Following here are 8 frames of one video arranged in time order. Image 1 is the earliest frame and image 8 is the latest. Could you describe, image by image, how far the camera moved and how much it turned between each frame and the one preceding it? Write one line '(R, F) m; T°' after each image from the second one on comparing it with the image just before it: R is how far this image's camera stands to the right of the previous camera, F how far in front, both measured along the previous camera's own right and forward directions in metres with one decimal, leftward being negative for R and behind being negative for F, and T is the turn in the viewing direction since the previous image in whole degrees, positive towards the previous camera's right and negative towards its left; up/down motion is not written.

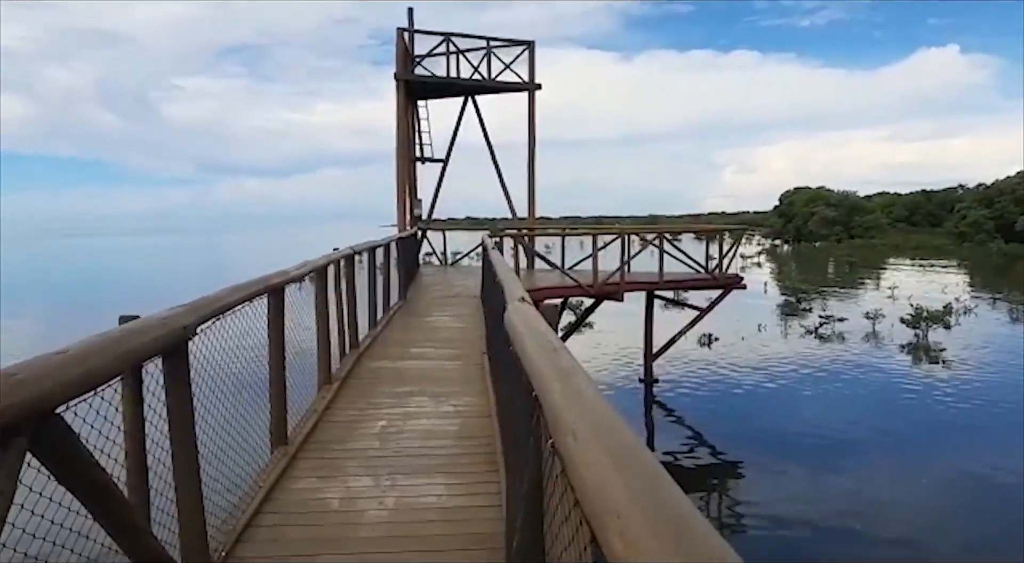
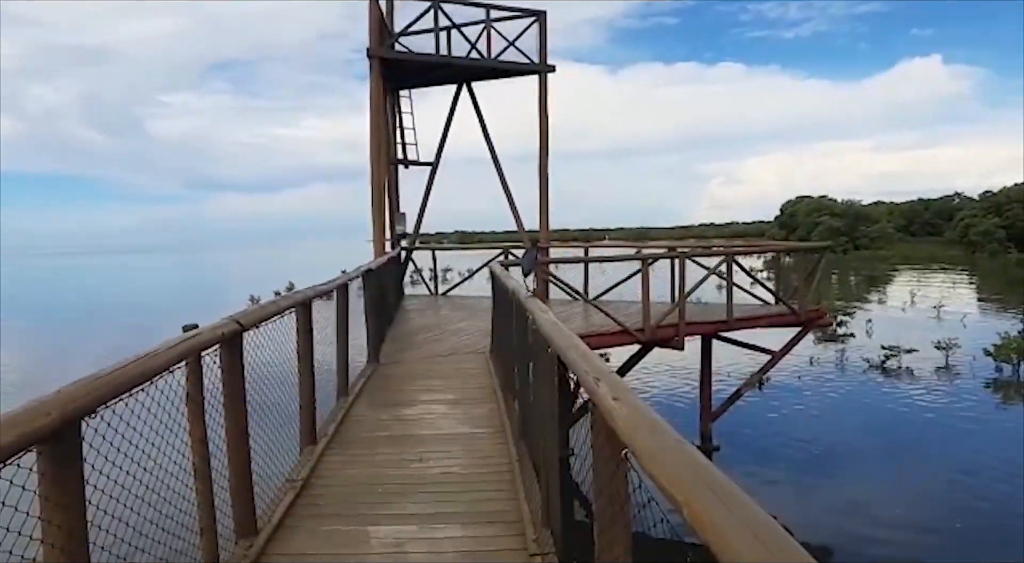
(-0.3, +2.7) m; +1°
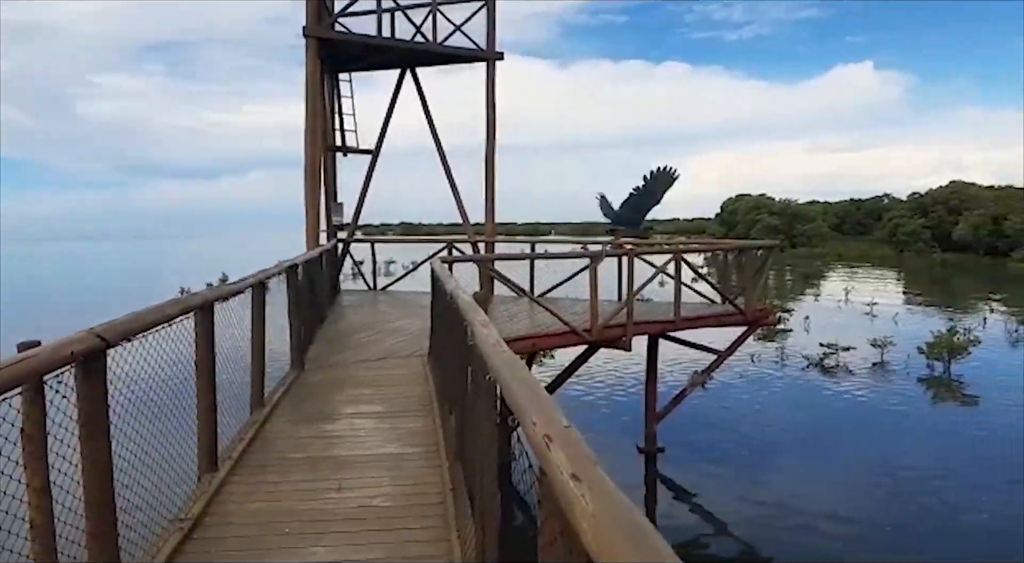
(0.0, +0.4) m; +4°
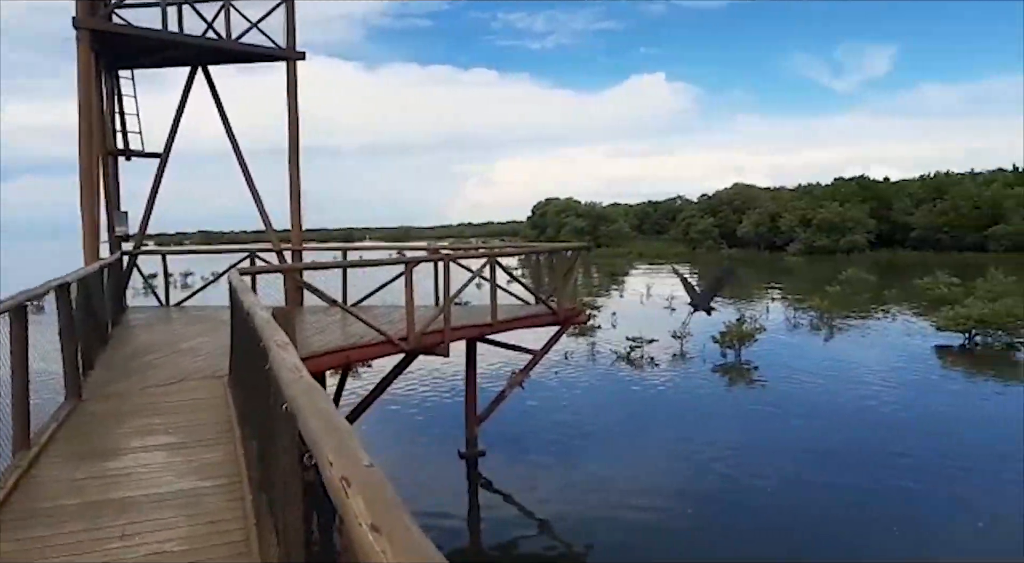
(0.0, +0.2) m; +13°
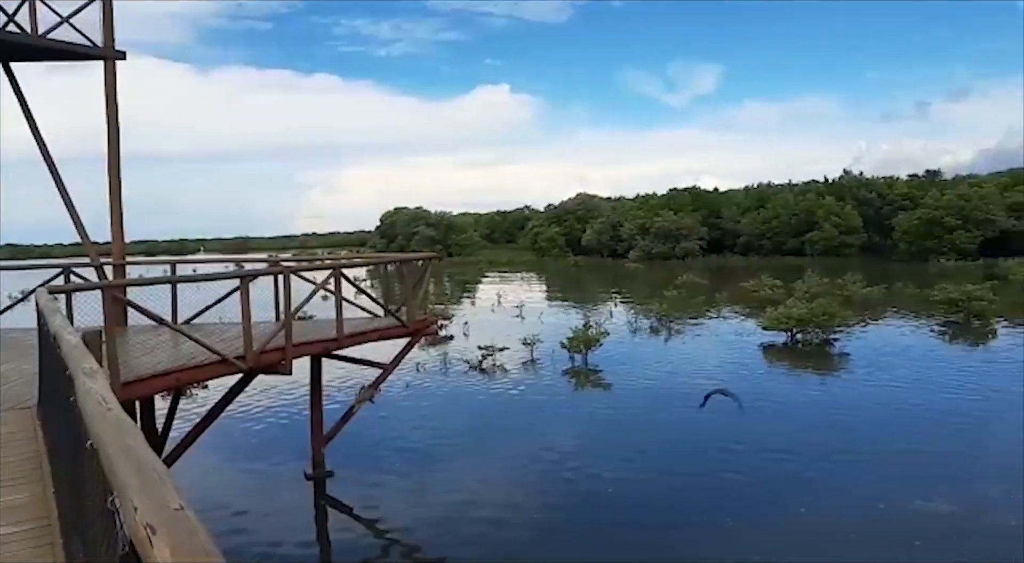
(0.0, +0.1) m; +11°
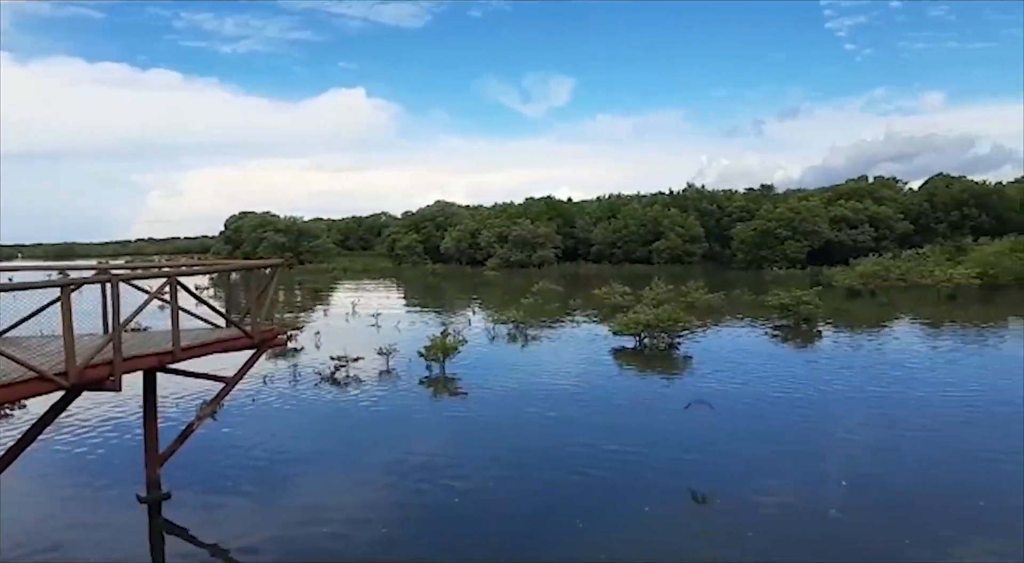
(0.0, +0.1) m; +10°
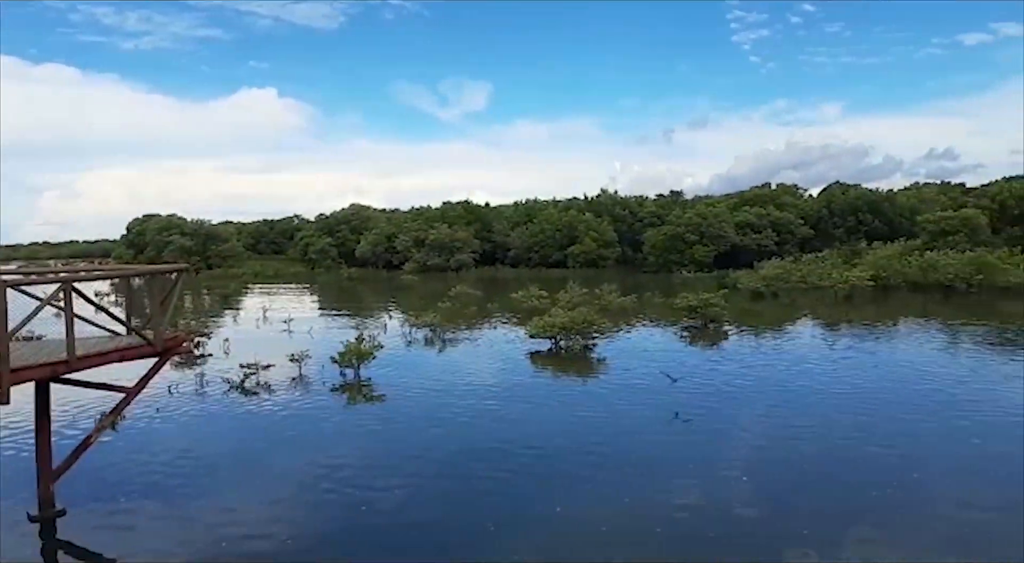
(0.0, 0.0) m; +6°
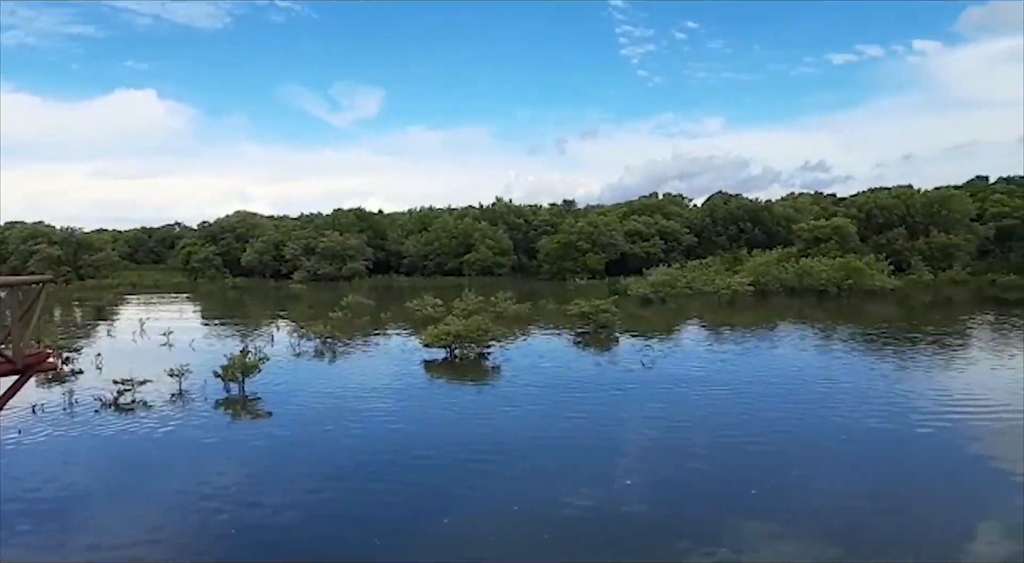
(0.0, 0.0) m; +8°
